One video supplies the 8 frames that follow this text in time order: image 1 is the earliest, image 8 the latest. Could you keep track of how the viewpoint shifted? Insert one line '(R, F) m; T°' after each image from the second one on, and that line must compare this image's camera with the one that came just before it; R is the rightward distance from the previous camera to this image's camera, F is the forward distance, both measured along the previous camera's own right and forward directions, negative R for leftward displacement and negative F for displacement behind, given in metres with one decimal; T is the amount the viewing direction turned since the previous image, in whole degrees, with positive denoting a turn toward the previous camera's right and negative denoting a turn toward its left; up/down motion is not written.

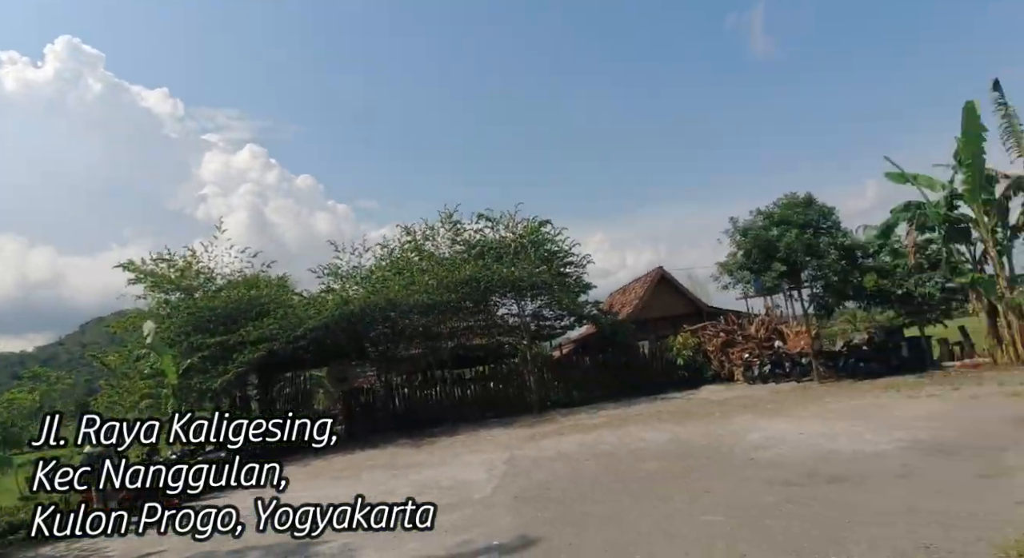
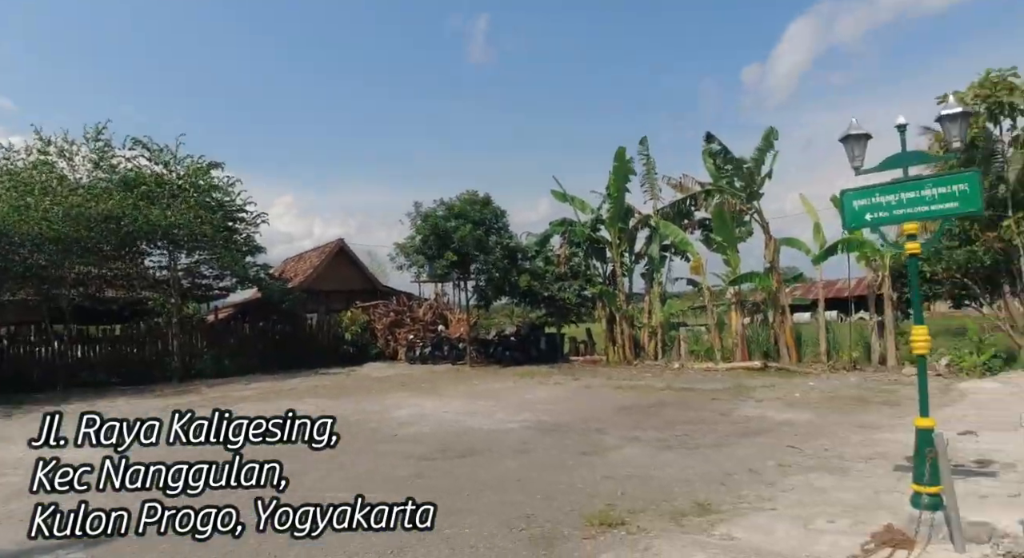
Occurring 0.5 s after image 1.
(+0.2, +0.3) m; +28°
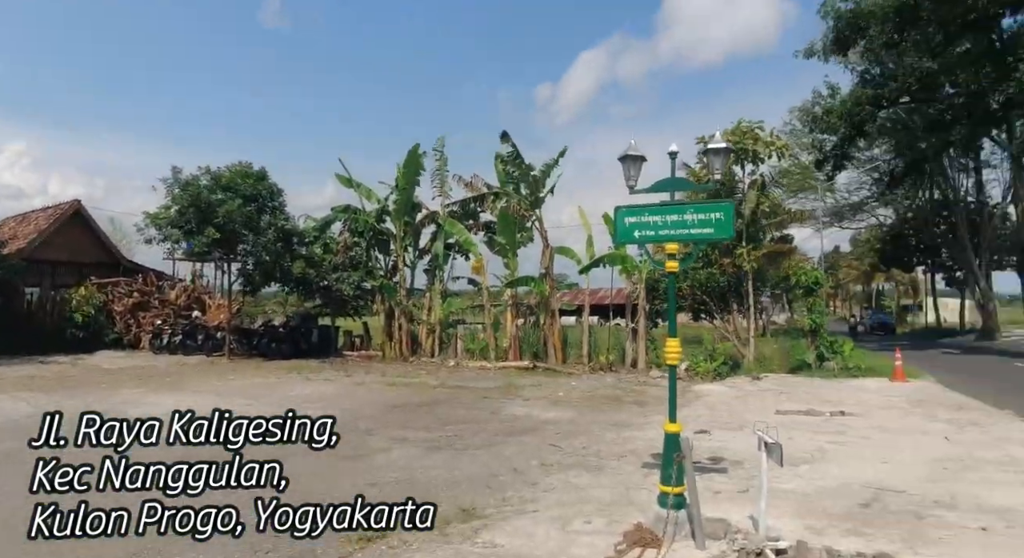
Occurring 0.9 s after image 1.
(+0.1, +0.4) m; +19°
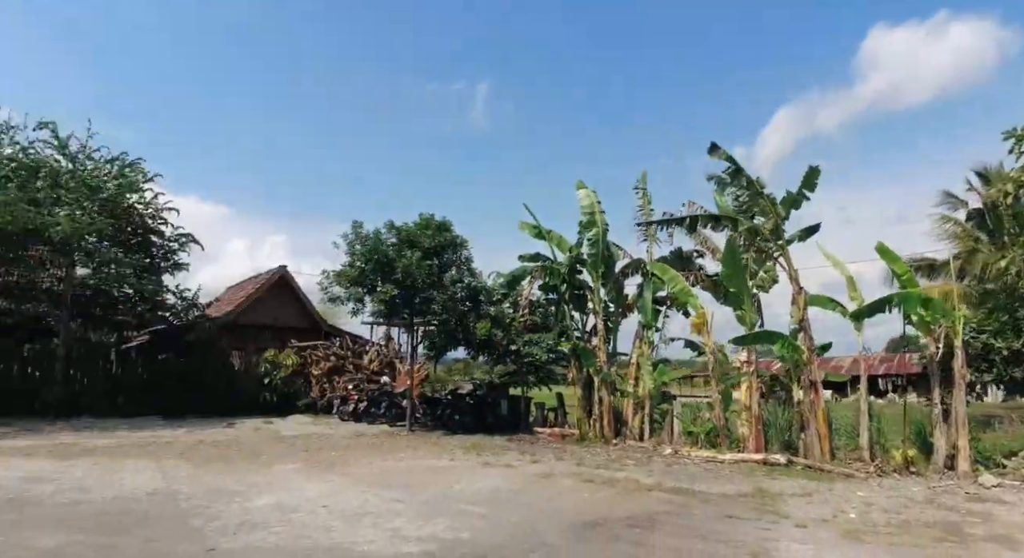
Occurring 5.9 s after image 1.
(-0.5, +2.9) m; -18°
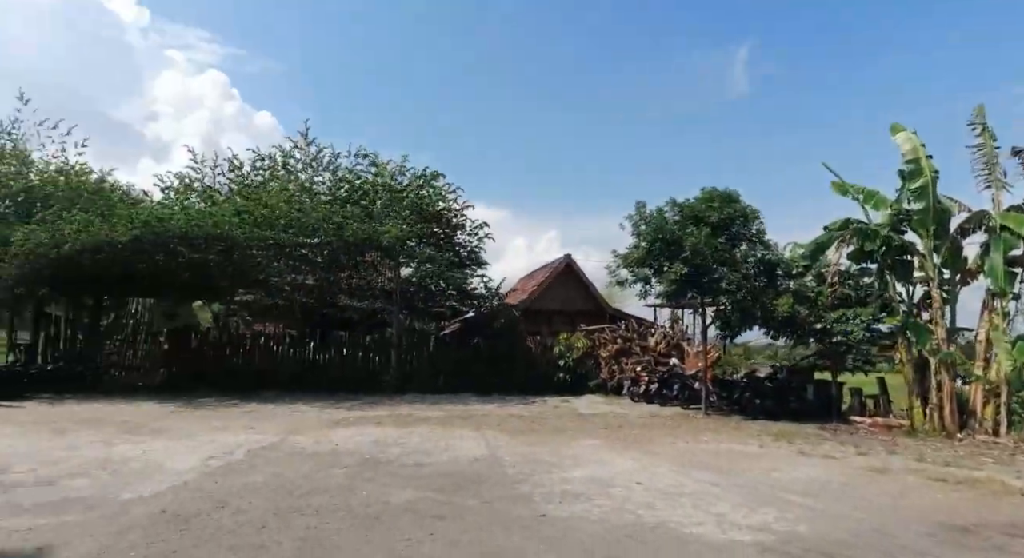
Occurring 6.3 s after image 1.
(-0.3, +0.1) m; -24°
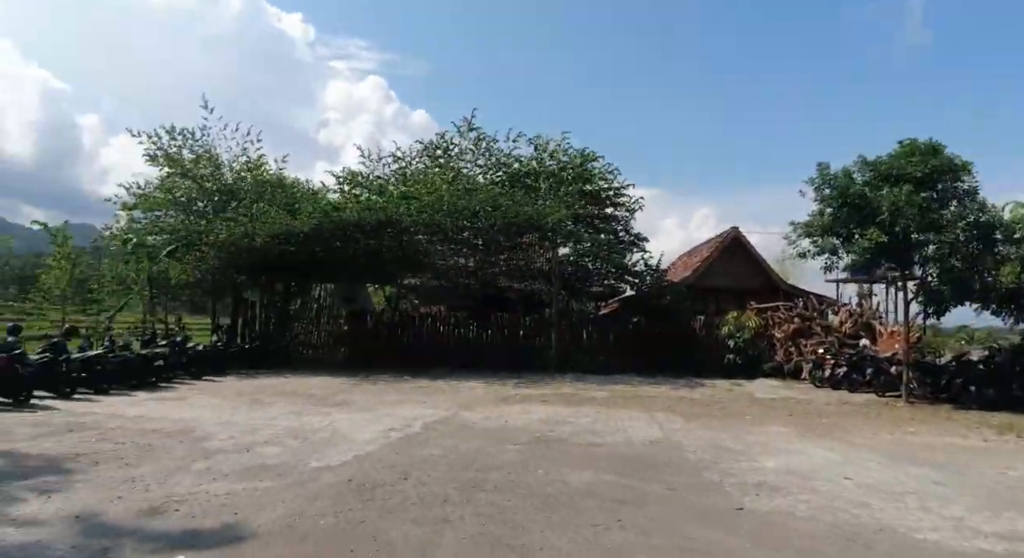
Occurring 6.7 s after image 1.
(-0.2, +0.4) m; -14°
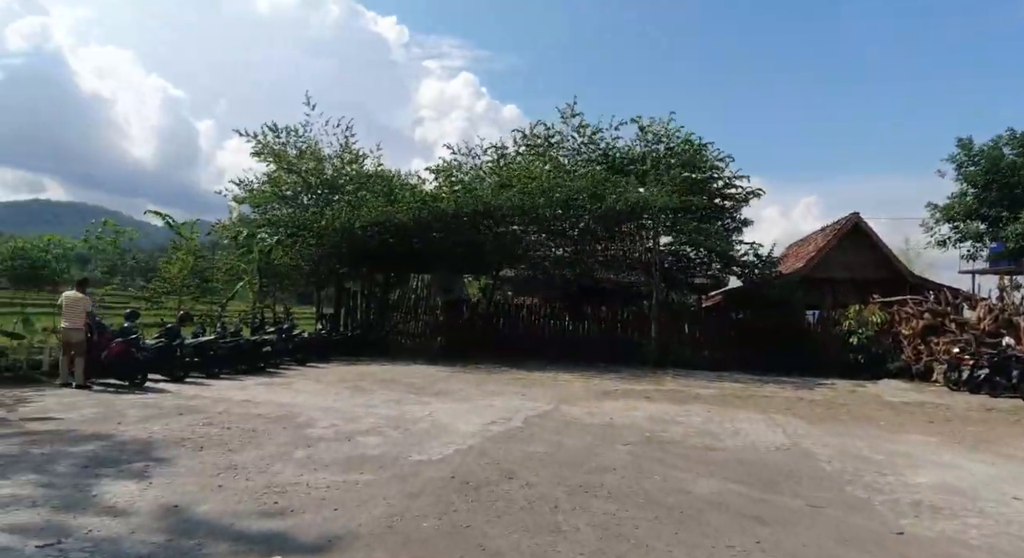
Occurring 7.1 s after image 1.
(-0.2, +0.5) m; -8°
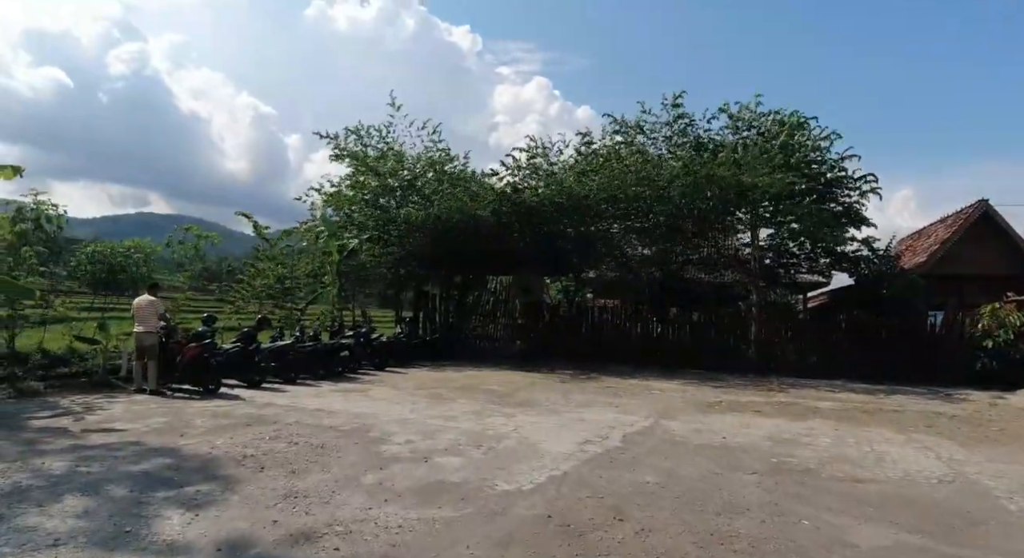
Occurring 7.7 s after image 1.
(-0.2, +0.8) m; -7°
